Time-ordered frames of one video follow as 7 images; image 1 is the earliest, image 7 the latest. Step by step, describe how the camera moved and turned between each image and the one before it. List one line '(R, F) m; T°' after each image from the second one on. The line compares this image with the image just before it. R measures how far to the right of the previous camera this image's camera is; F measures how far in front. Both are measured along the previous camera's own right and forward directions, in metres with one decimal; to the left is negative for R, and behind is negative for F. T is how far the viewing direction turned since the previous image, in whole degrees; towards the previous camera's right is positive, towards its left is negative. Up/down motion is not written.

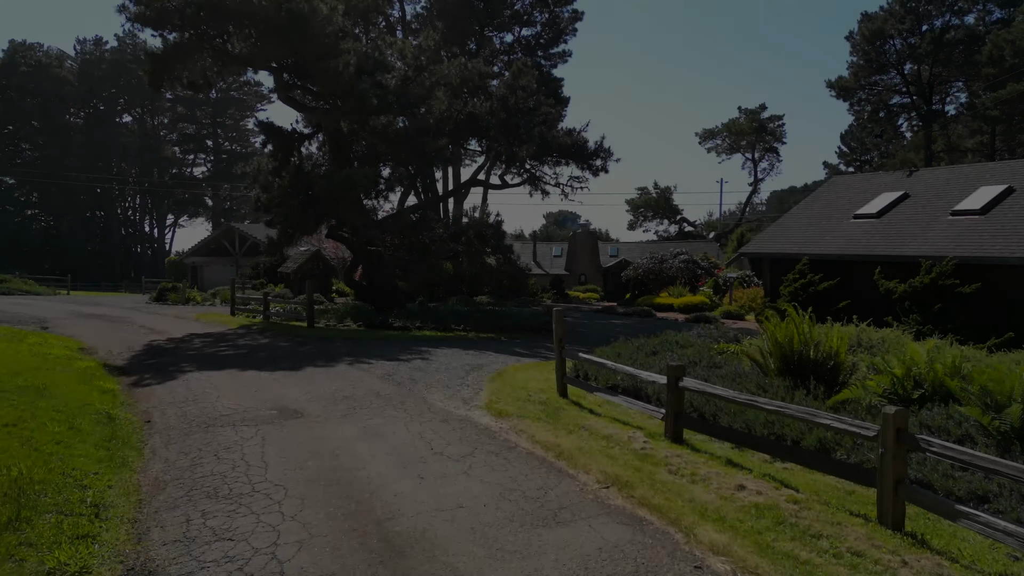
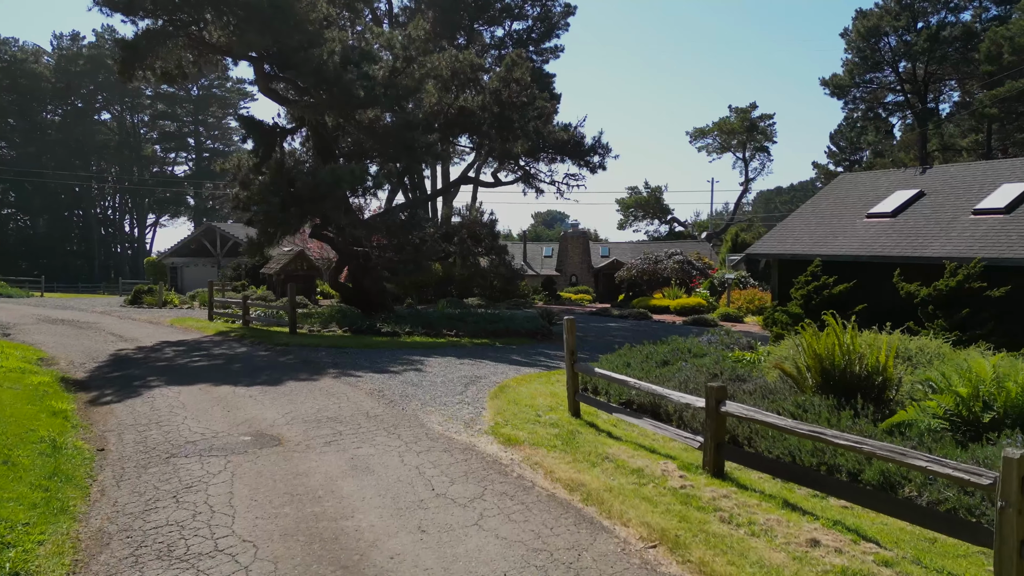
(-0.2, +0.9) m; +1°
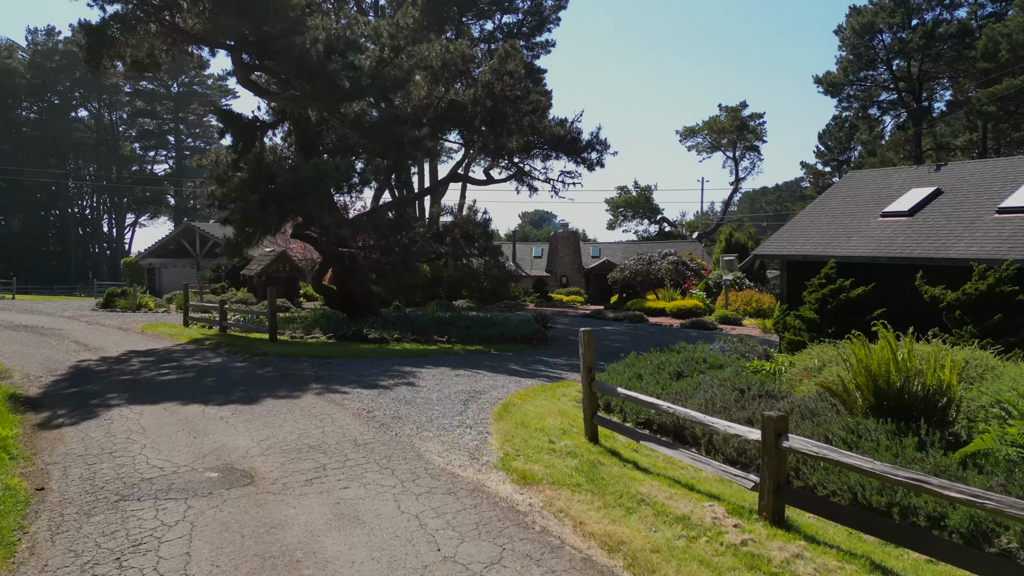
(-0.2, +0.9) m; +1°
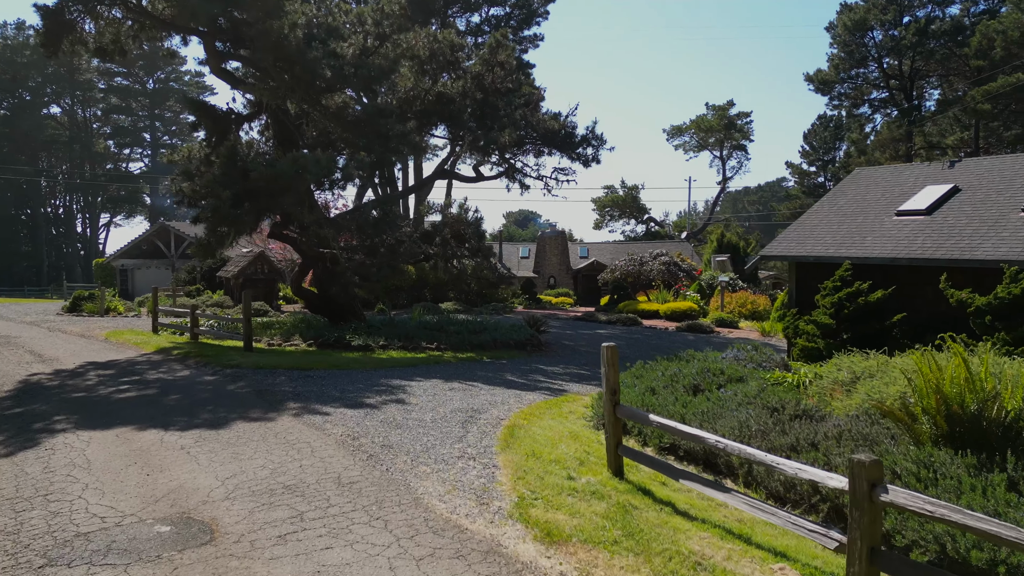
(-0.2, +0.9) m; +1°
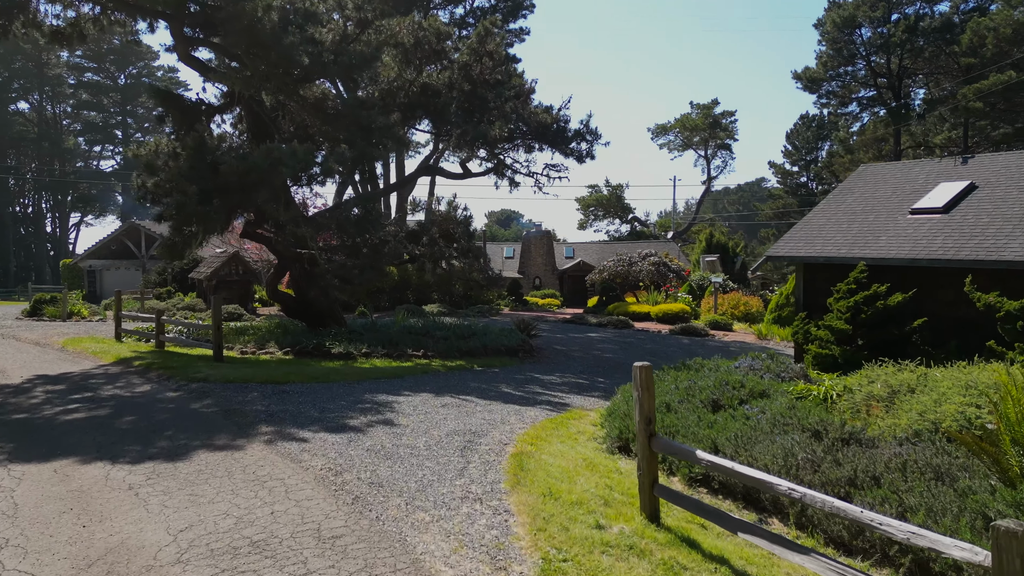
(-0.2, +0.9) m; +2°
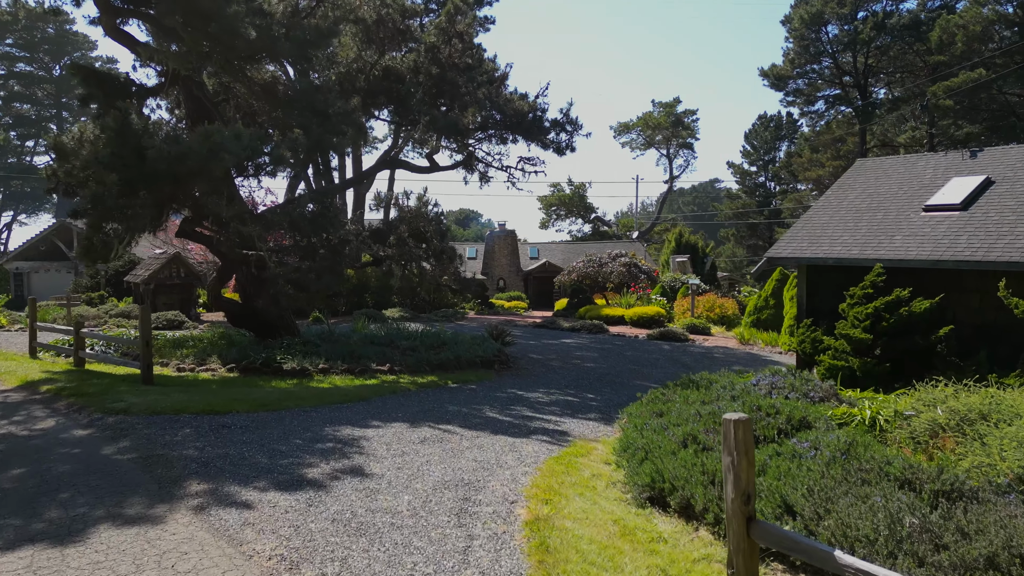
(-0.3, +1.4) m; +4°
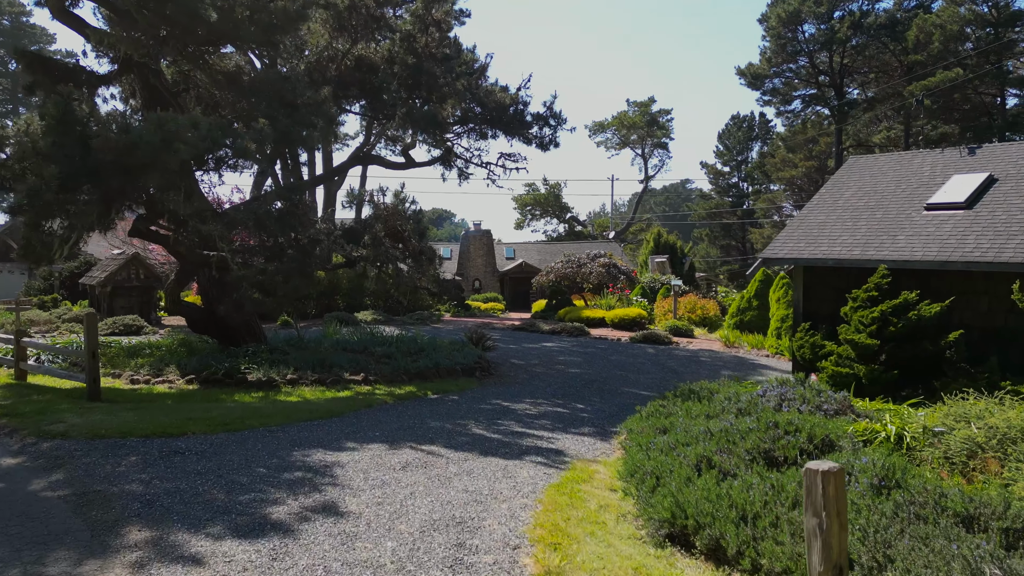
(-0.2, +0.7) m; +2°
